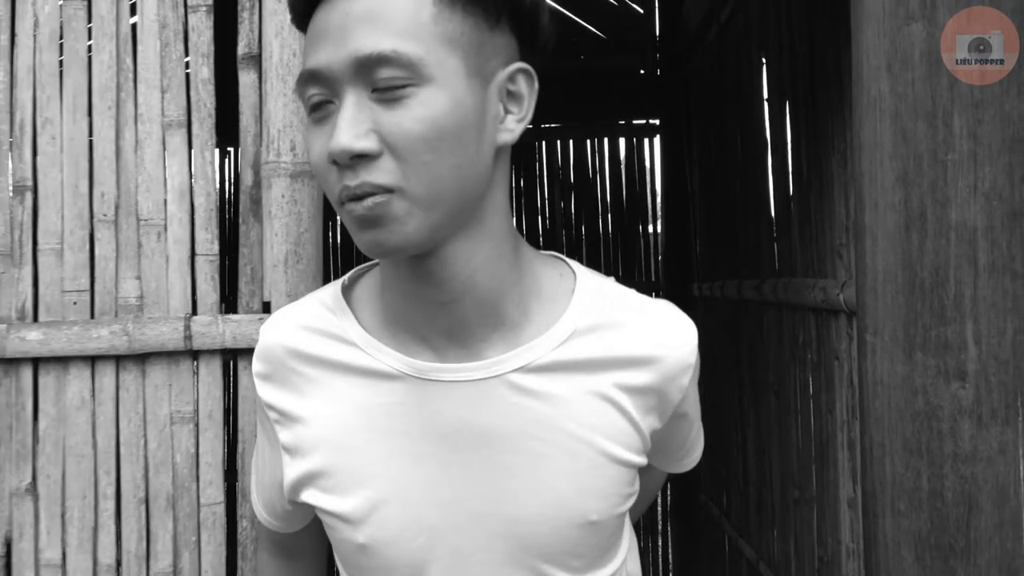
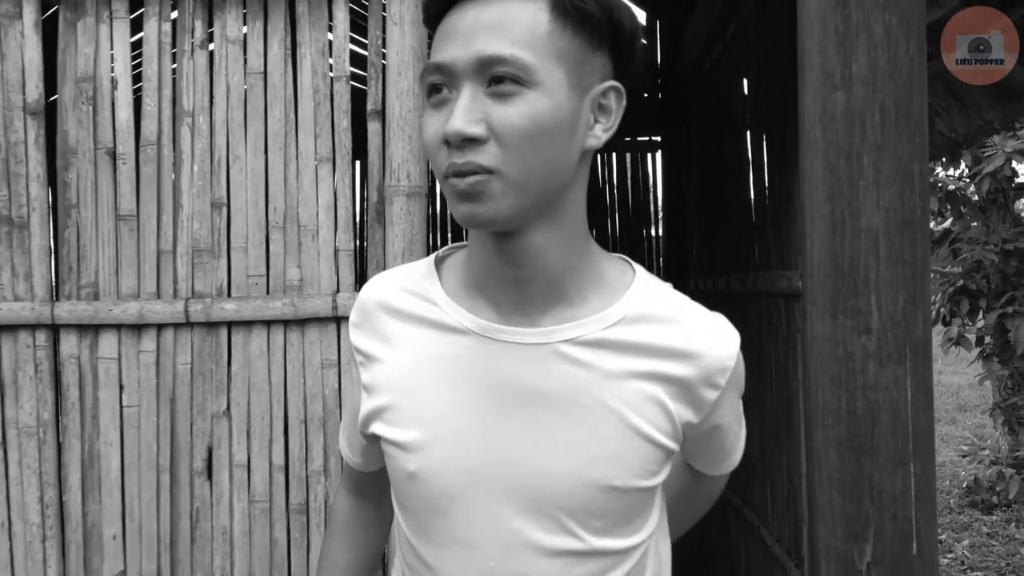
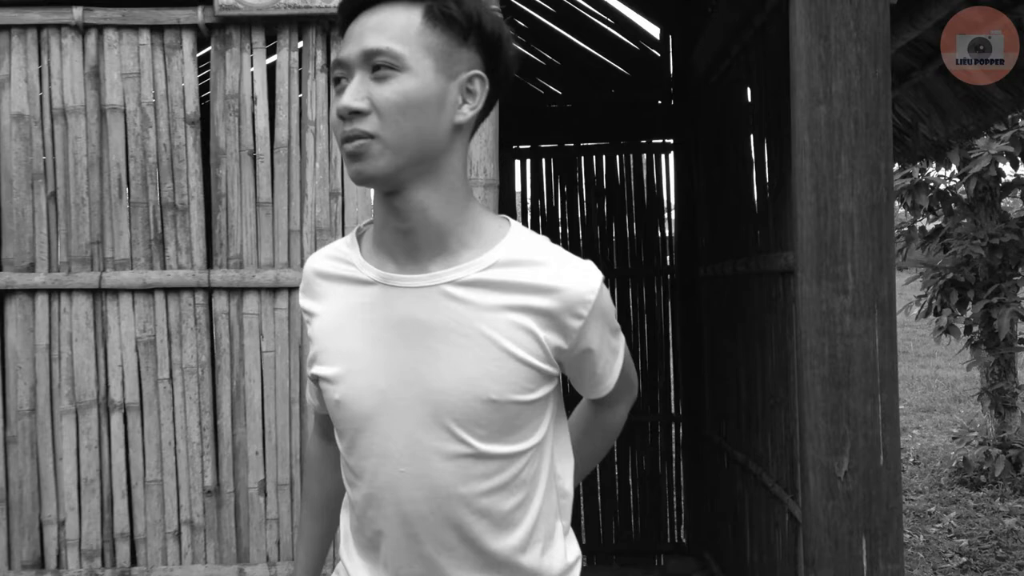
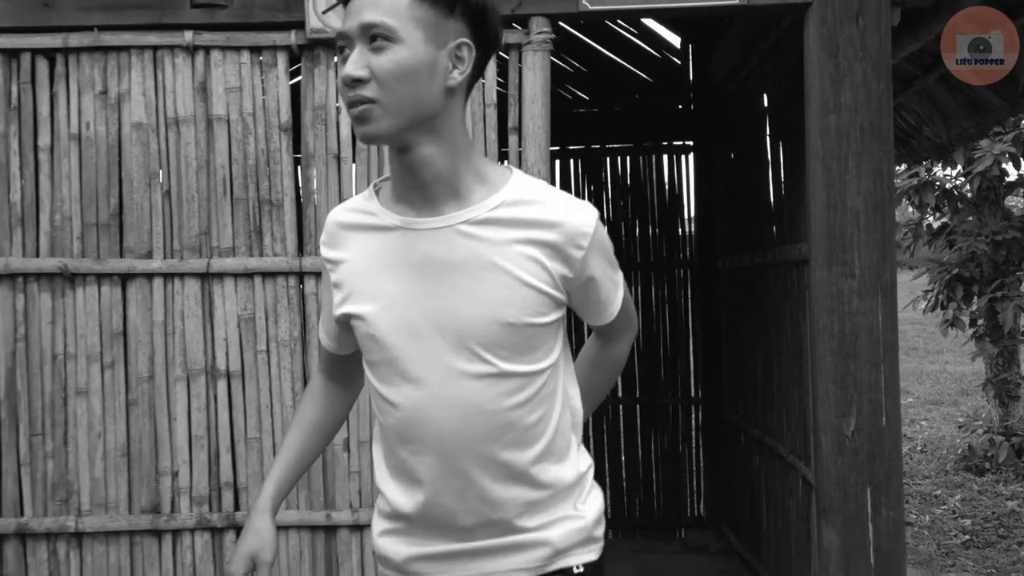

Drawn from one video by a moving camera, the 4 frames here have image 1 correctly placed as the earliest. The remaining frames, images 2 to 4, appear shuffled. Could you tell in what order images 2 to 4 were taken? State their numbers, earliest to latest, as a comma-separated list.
2, 3, 4
